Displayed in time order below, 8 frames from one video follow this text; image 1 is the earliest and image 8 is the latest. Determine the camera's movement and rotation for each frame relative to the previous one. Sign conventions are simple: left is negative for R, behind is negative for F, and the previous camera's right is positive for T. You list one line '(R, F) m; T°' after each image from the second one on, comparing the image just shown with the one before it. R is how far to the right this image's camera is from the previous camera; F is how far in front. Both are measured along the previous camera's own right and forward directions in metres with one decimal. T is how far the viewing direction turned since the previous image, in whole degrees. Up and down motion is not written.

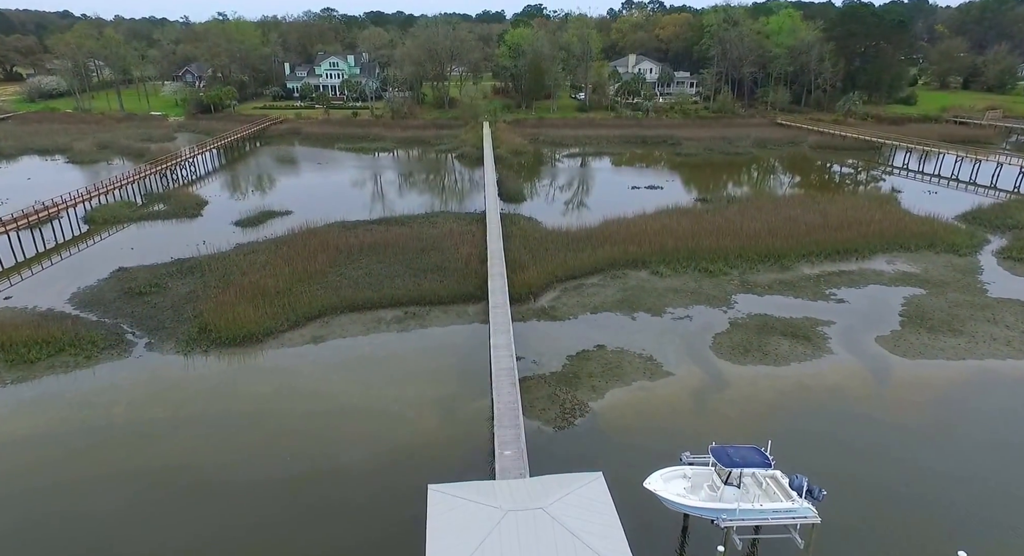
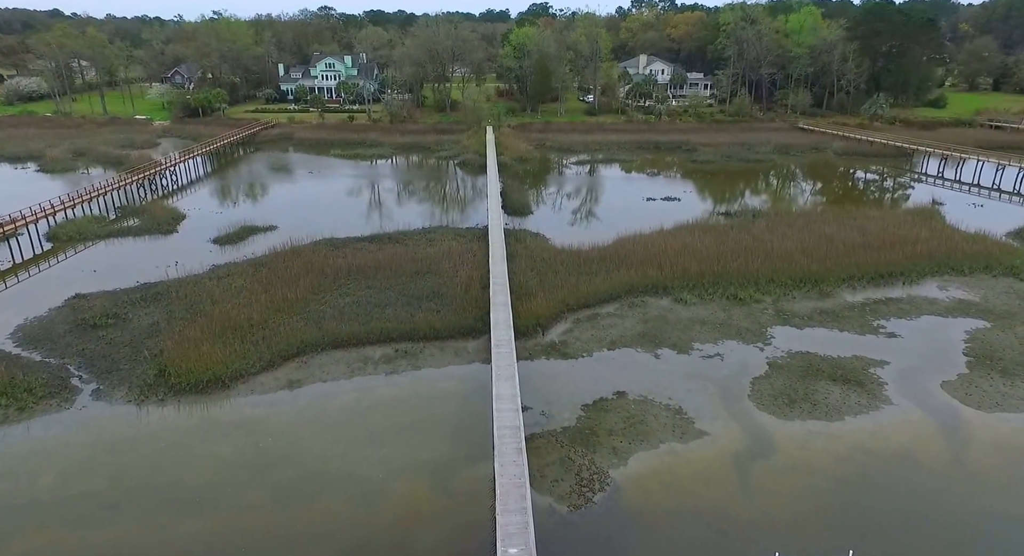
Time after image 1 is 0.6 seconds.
(0.0, +2.0) m; 0°
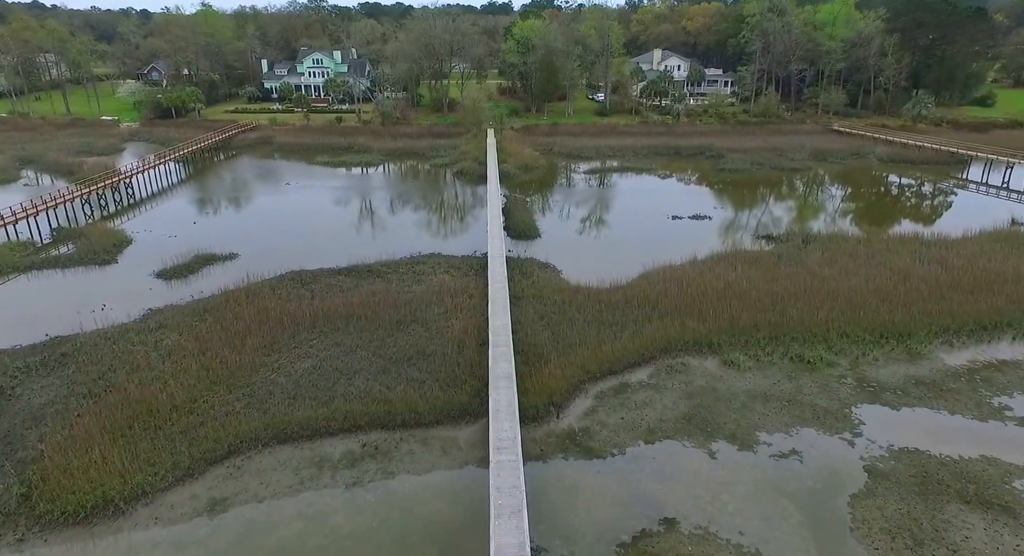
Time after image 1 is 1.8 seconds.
(0.0, +3.5) m; 0°
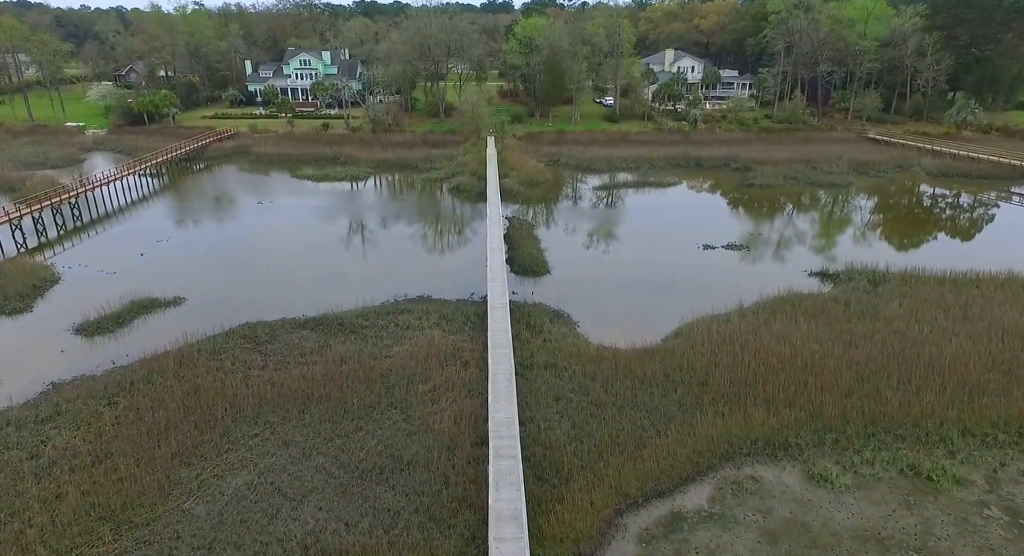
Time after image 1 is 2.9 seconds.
(-0.1, +3.4) m; 0°
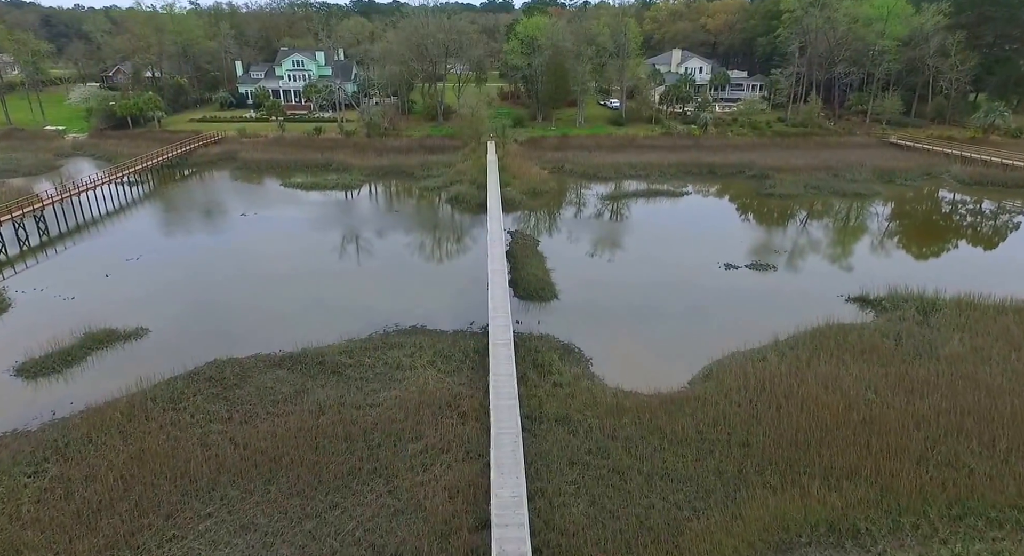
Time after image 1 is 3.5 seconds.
(-0.1, +1.8) m; 0°
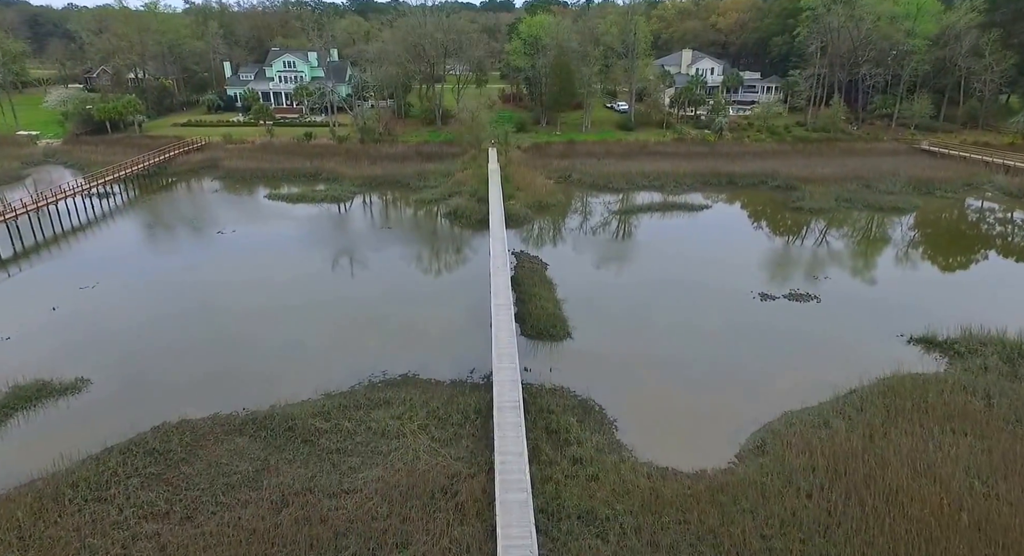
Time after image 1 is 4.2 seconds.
(-0.2, +2.2) m; 0°
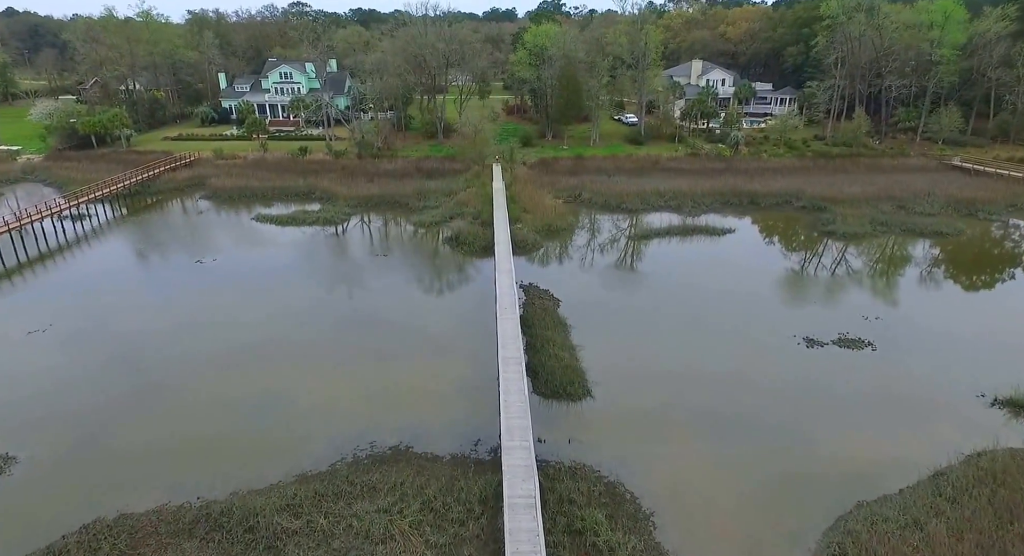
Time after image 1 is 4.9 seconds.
(-0.2, +2.0) m; 0°
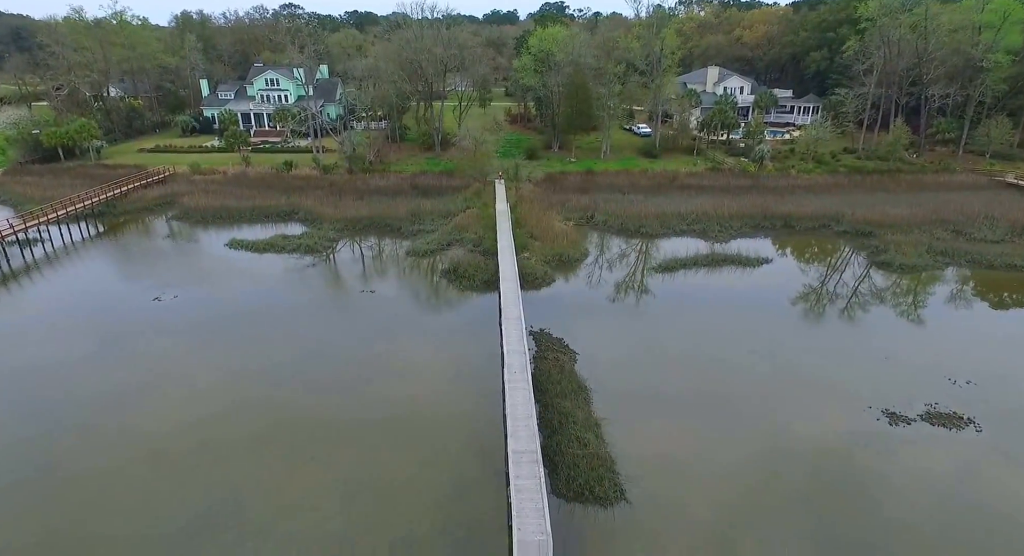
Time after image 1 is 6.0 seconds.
(-0.2, +2.8) m; 0°
